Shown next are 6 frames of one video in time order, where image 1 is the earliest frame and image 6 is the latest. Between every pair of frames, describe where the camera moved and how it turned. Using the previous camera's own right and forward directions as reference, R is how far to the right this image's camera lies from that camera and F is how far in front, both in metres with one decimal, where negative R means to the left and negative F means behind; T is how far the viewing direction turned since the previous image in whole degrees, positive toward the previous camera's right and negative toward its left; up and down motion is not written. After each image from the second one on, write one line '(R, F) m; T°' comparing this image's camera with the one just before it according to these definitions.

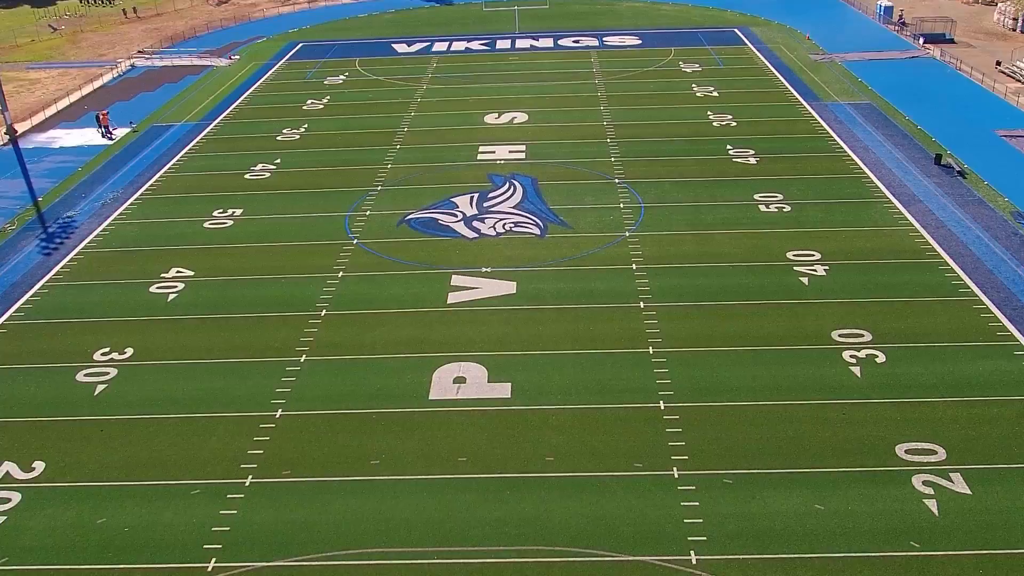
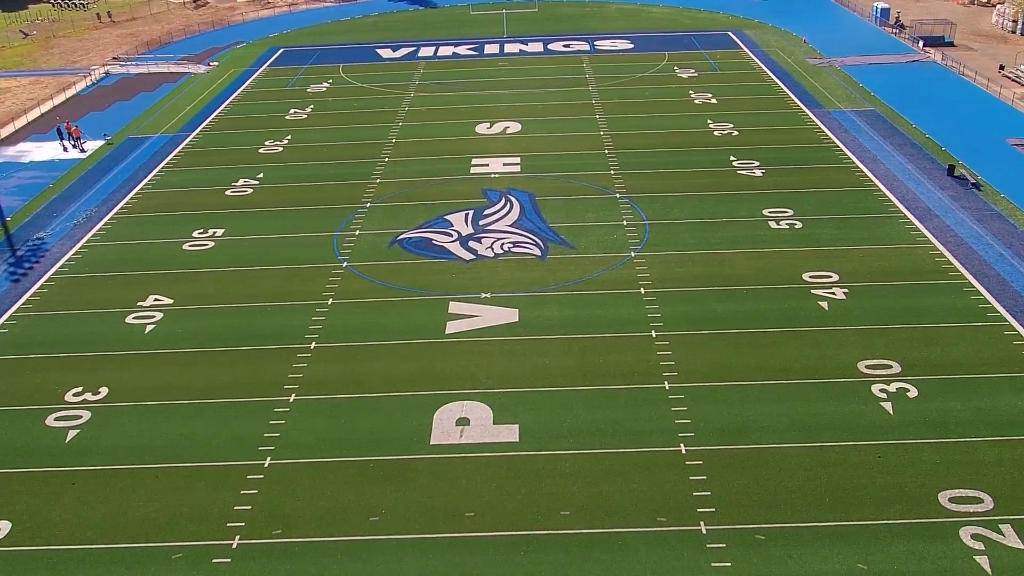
(-0.3, +1.0) m; +1°
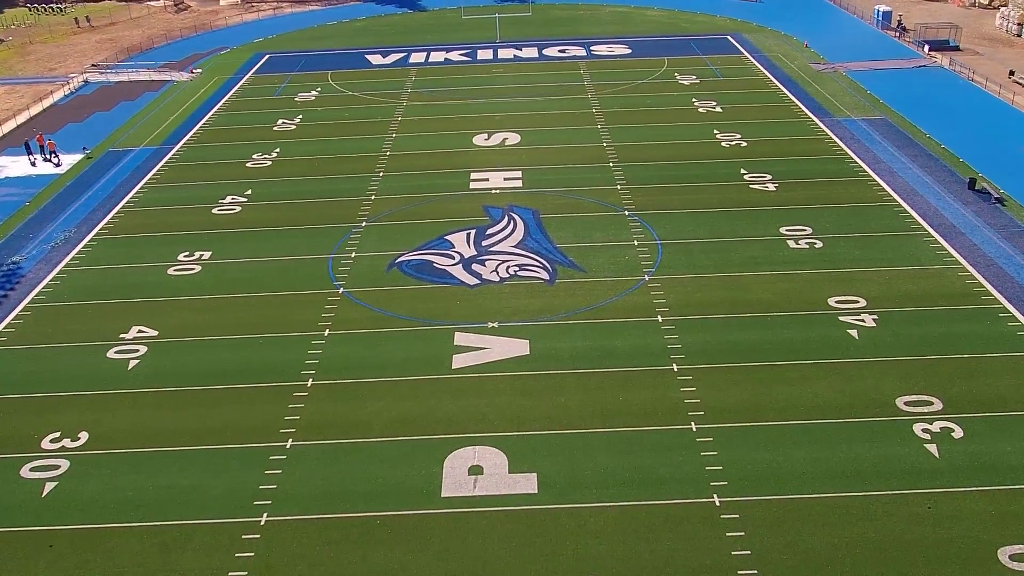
(-0.4, +1.0) m; +1°
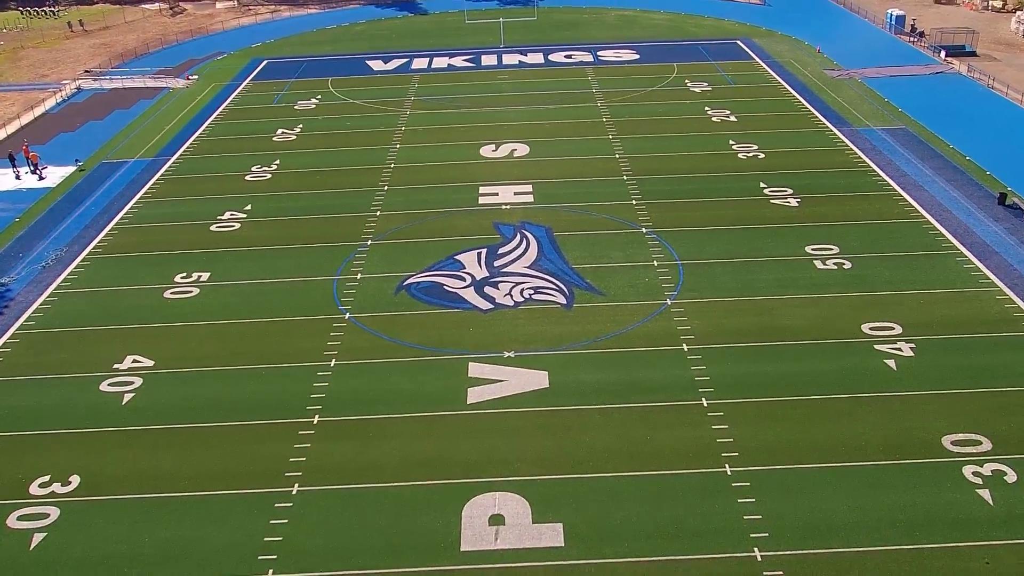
(-0.3, +0.8) m; 0°
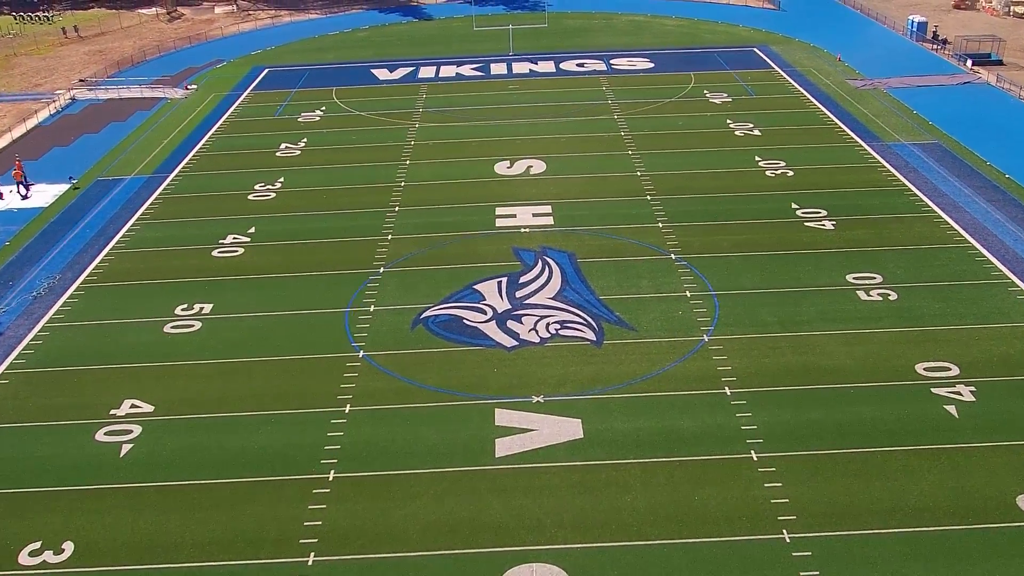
(-0.4, +1.0) m; 0°
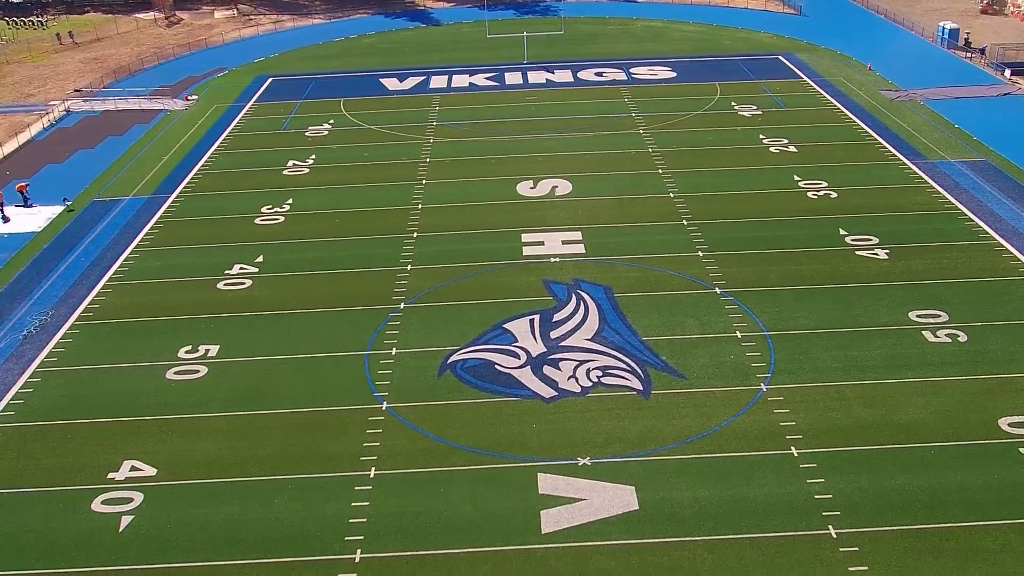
(-0.5, +1.3) m; 0°
